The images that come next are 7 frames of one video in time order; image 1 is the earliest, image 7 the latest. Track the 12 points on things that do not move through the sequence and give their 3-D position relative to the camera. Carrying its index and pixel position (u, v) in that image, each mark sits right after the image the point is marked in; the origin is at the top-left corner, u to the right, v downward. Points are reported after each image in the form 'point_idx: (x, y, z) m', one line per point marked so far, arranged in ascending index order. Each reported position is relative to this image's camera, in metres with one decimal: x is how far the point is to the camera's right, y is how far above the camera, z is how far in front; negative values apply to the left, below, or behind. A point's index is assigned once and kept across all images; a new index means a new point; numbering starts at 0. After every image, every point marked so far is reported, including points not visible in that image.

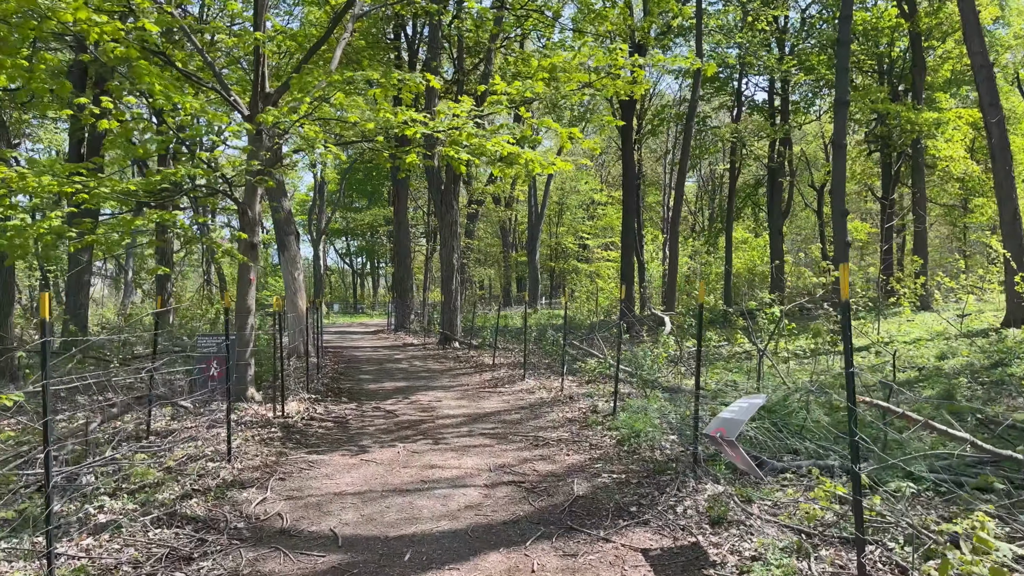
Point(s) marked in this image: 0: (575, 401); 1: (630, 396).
0: (+0.5, -0.9, +6.1) m
1: (+1.0, -0.9, +6.0) m
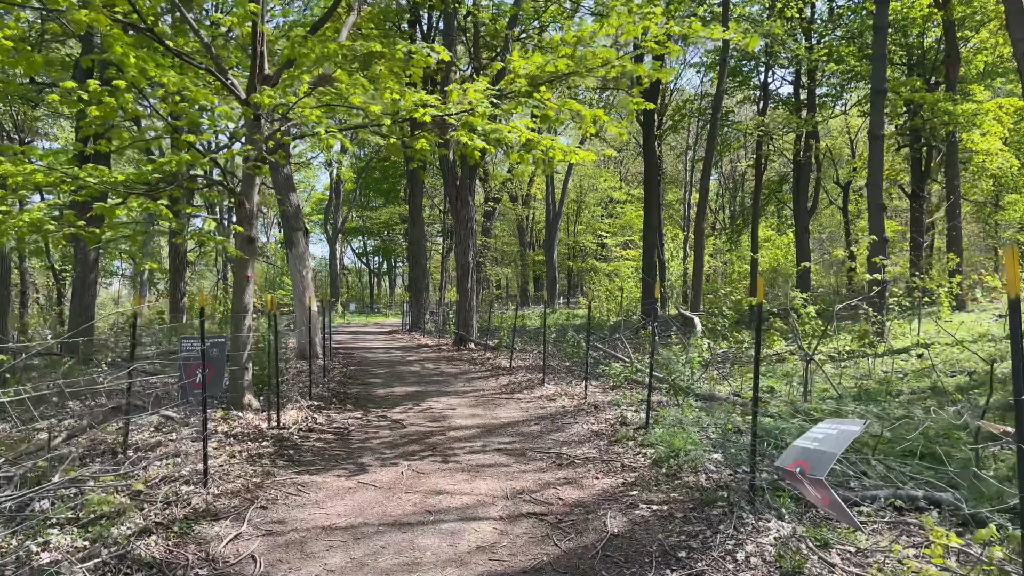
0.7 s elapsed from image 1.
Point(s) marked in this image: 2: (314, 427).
0: (+0.7, -0.9, +5.5) m
1: (+1.1, -0.9, +5.5) m
2: (-1.4, -0.9, +5.1) m
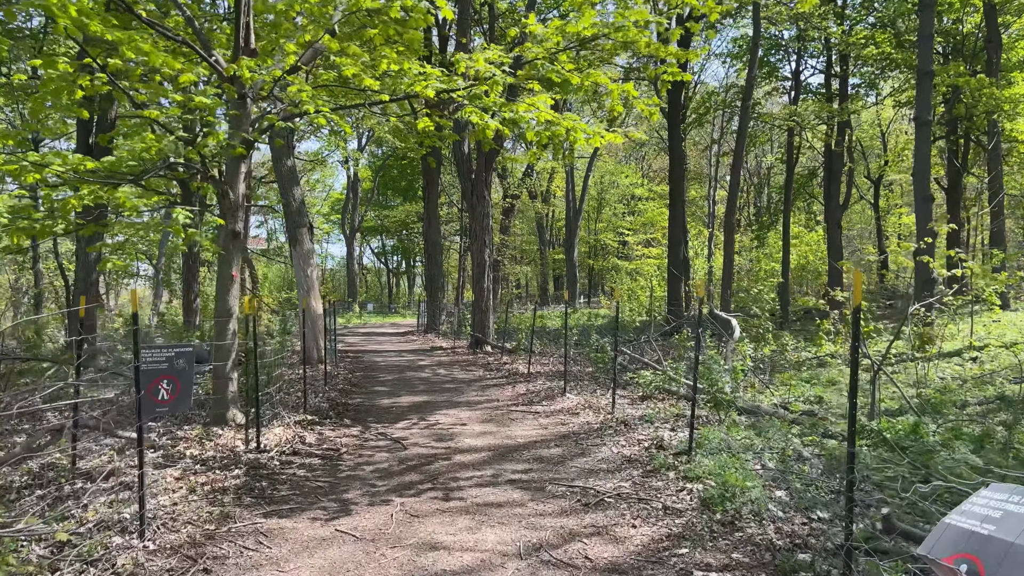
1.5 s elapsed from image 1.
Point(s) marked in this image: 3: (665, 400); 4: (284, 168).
0: (+0.8, -0.9, +4.8) m
1: (+1.2, -0.9, +4.7) m
2: (-1.3, -0.9, +4.4) m
3: (+1.3, -1.0, +6.2) m
4: (-3.0, +1.6, +9.8) m
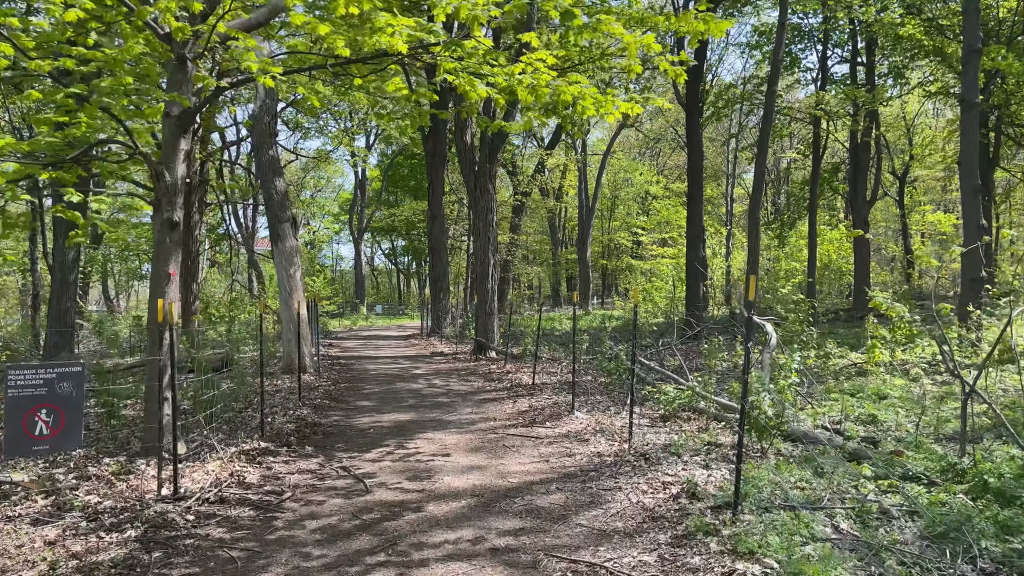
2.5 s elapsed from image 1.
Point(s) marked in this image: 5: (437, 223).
0: (+0.7, -0.9, +3.8) m
1: (+1.2, -0.9, +3.7) m
2: (-1.3, -1.0, +3.4) m
3: (+1.3, -1.0, +5.2) m
4: (-3.0, +1.5, +8.9) m
5: (-1.8, +1.5, +17.6) m
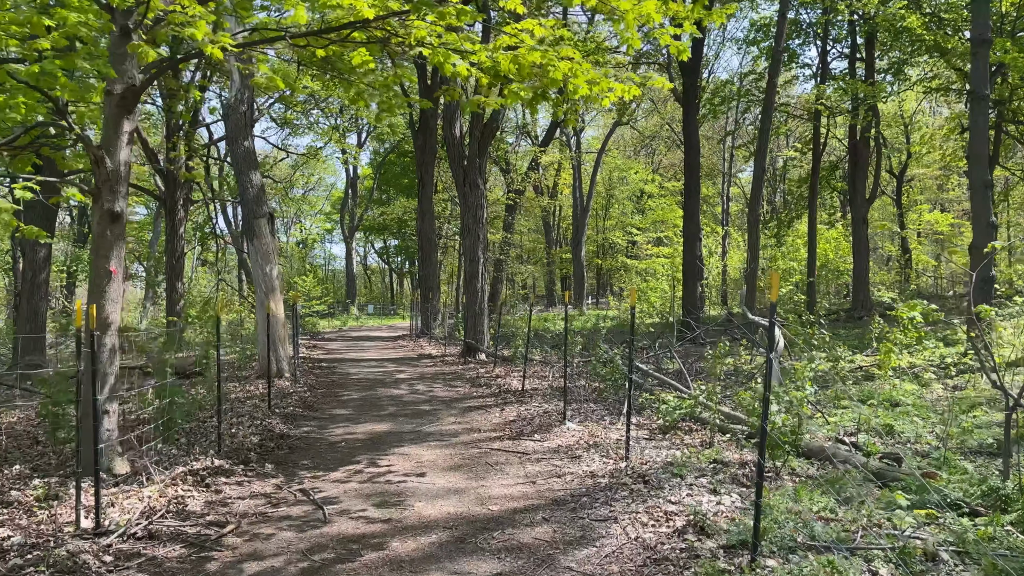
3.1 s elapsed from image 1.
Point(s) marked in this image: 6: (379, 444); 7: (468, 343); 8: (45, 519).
0: (+0.6, -0.9, +3.3) m
1: (+1.1, -0.9, +3.3) m
2: (-1.4, -0.9, +3.0) m
3: (+1.2, -0.9, +4.8) m
4: (-3.1, +1.5, +8.4) m
5: (-2.0, +1.5, +17.1) m
6: (-0.9, -1.0, +4.9) m
7: (-0.7, -0.9, +11.5) m
8: (-1.9, -0.9, +3.0) m
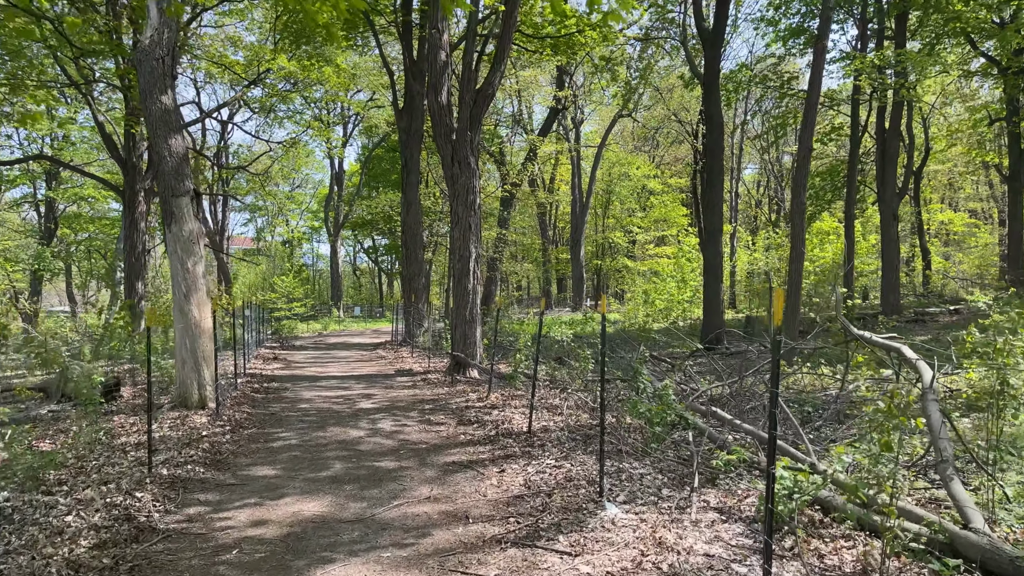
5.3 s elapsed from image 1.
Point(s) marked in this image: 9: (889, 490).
0: (+0.7, -0.9, +1.4) m
1: (+1.1, -0.9, +1.3) m
2: (-1.3, -0.9, +1.0) m
3: (+1.2, -1.0, +2.8) m
4: (-3.1, +1.5, +6.4) m
5: (-2.0, +1.5, +15.1) m
6: (-0.8, -1.0, +2.9) m
7: (-0.7, -0.9, +9.5) m
8: (-1.9, -0.9, +1.1) m
9: (+1.3, -0.7, +2.6) m
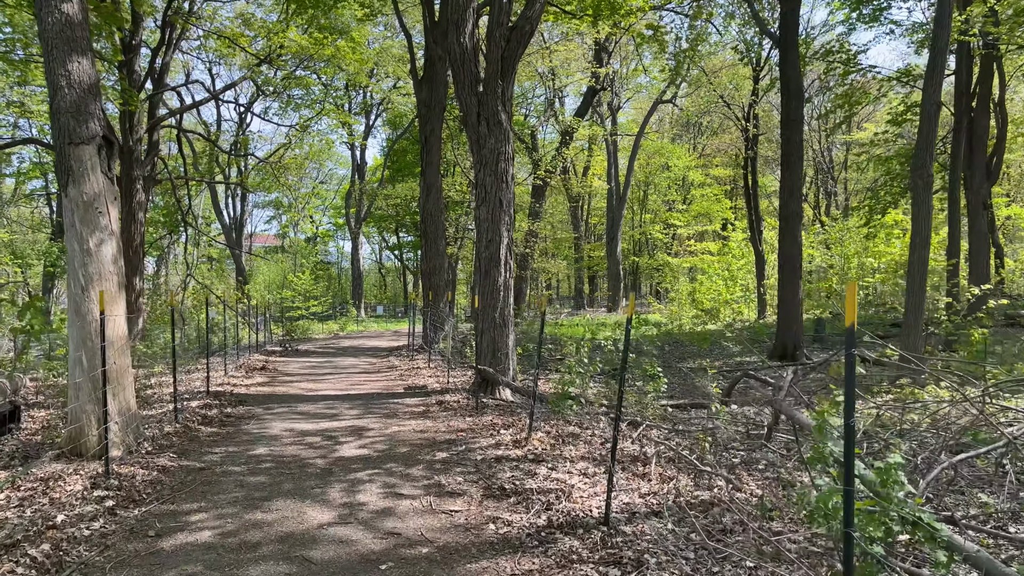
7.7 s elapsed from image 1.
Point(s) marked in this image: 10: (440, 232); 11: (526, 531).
0: (+0.8, -0.9, -0.7) m
1: (+1.3, -0.8, -0.8) m
2: (-1.2, -0.9, -1.0) m
3: (+1.4, -0.9, +0.7) m
4: (-2.8, +1.6, +4.4) m
5: (-1.4, +1.6, +13.1) m
6: (-0.7, -1.0, +0.8) m
7: (-0.3, -0.8, +7.5) m
8: (-1.7, -0.9, -0.9) m
9: (+1.4, -0.6, +0.5) m
10: (-1.2, +1.0, +12.7) m
11: (+0.1, -0.9, +2.9) m
